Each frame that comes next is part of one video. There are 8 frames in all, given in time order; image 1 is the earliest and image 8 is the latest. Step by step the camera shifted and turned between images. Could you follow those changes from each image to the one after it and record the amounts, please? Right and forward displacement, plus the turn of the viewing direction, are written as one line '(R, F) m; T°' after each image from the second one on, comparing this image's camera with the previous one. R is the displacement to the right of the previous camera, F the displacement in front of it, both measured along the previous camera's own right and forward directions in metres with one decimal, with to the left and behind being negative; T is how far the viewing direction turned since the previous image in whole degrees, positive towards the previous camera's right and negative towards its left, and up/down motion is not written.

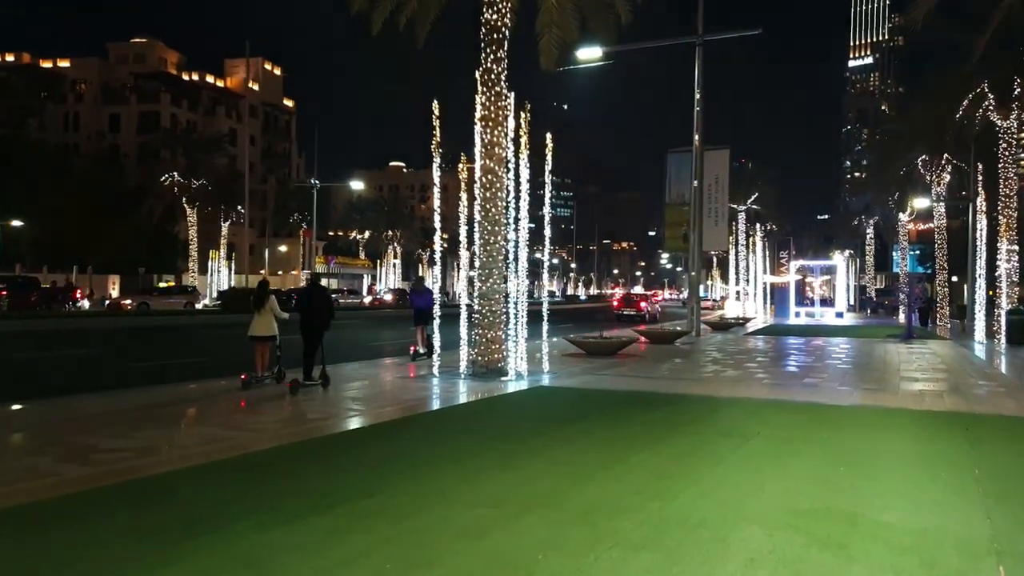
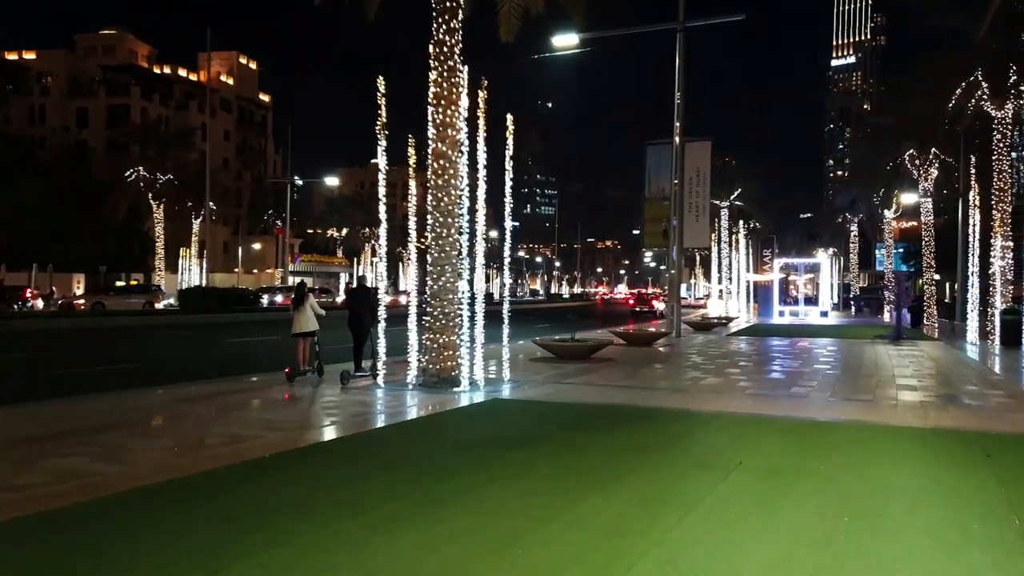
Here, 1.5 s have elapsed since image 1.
(+0.5, +1.6) m; +1°
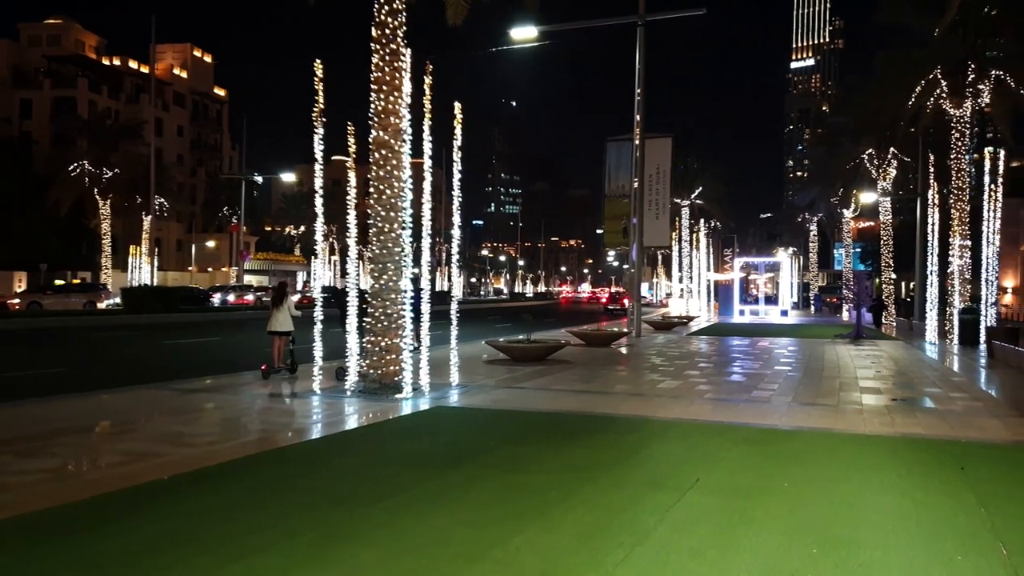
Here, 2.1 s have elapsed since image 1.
(+0.3, +0.8) m; +3°
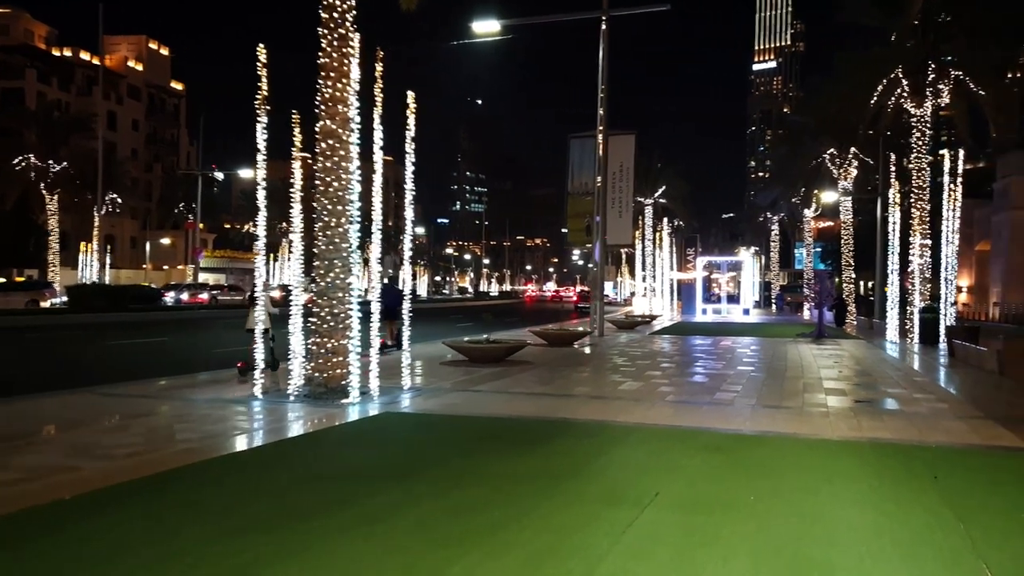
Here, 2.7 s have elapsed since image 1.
(+0.2, +0.6) m; +3°
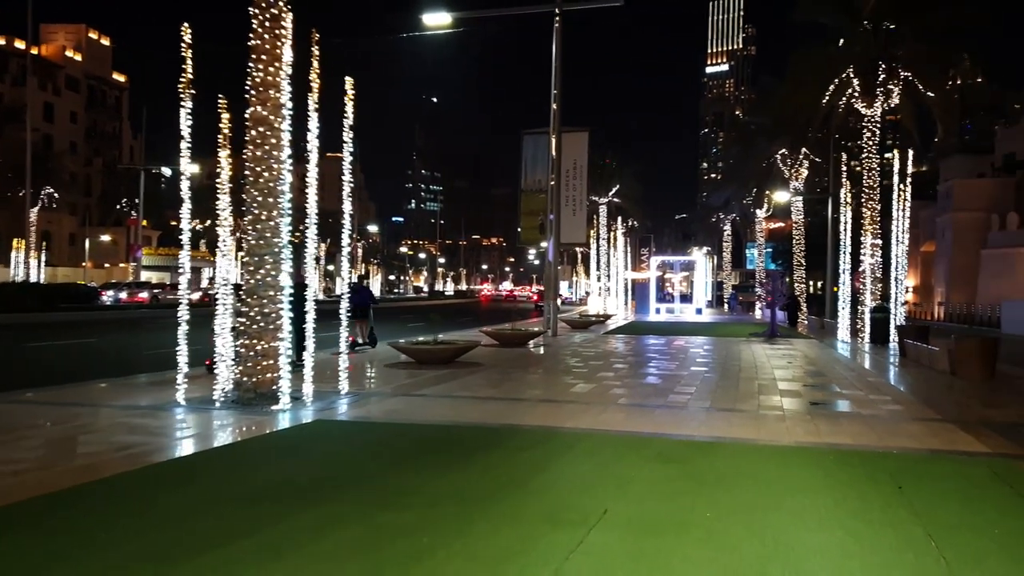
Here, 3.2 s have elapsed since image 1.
(+0.2, +0.6) m; +3°
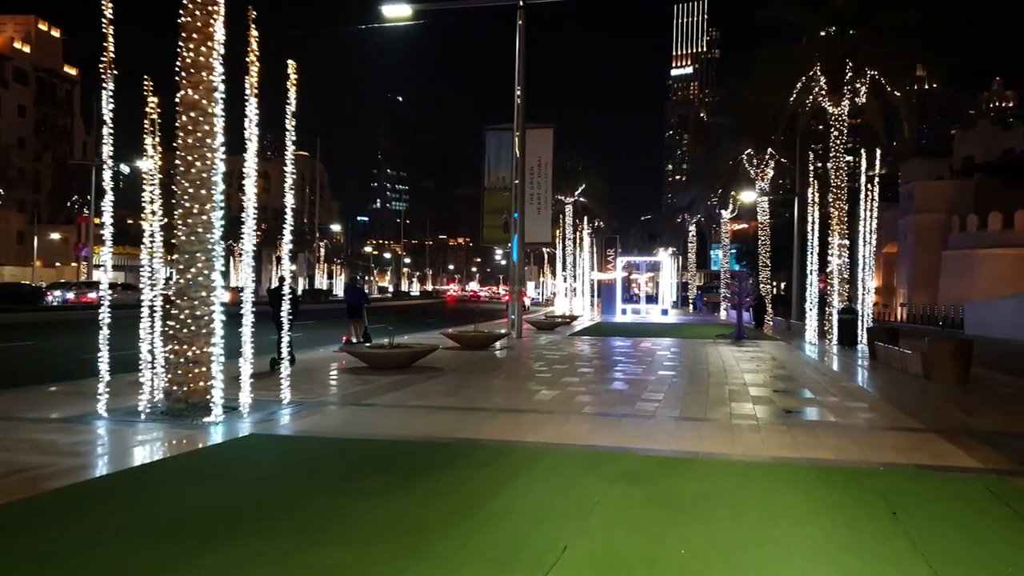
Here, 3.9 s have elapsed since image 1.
(+0.1, +0.8) m; +2°
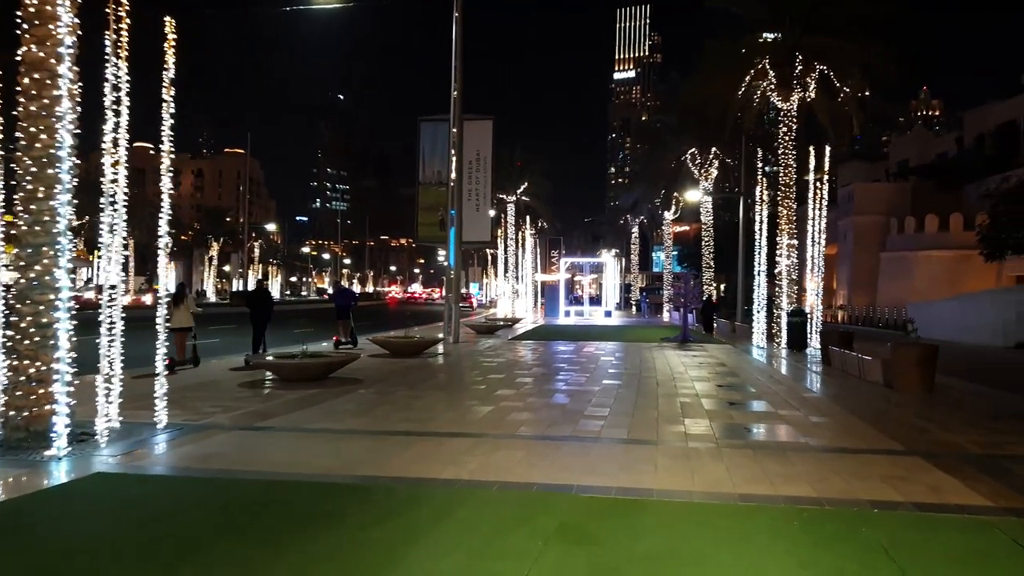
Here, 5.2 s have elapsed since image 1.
(+0.3, +1.6) m; +4°
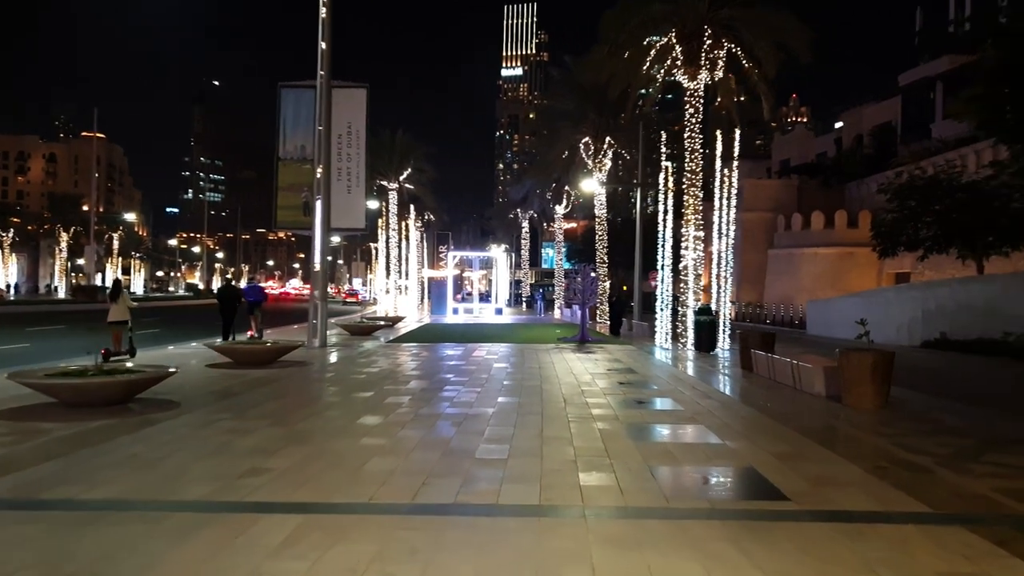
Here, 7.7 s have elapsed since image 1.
(+0.3, +3.1) m; +8°
